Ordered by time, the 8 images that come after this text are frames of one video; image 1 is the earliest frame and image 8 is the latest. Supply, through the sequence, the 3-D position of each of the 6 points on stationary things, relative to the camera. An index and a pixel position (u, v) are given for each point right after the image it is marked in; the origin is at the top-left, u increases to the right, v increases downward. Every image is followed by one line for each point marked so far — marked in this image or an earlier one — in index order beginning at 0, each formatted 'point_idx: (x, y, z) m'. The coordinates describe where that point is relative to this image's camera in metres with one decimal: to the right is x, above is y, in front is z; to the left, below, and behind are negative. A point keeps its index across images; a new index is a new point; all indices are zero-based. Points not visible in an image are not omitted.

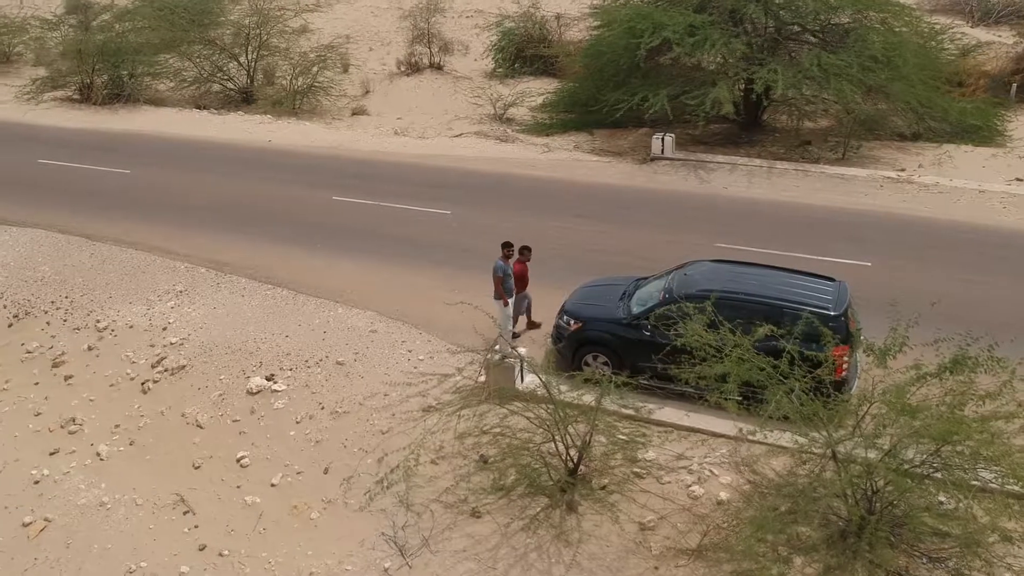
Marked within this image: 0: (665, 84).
0: (+2.7, +3.7, +17.8) m
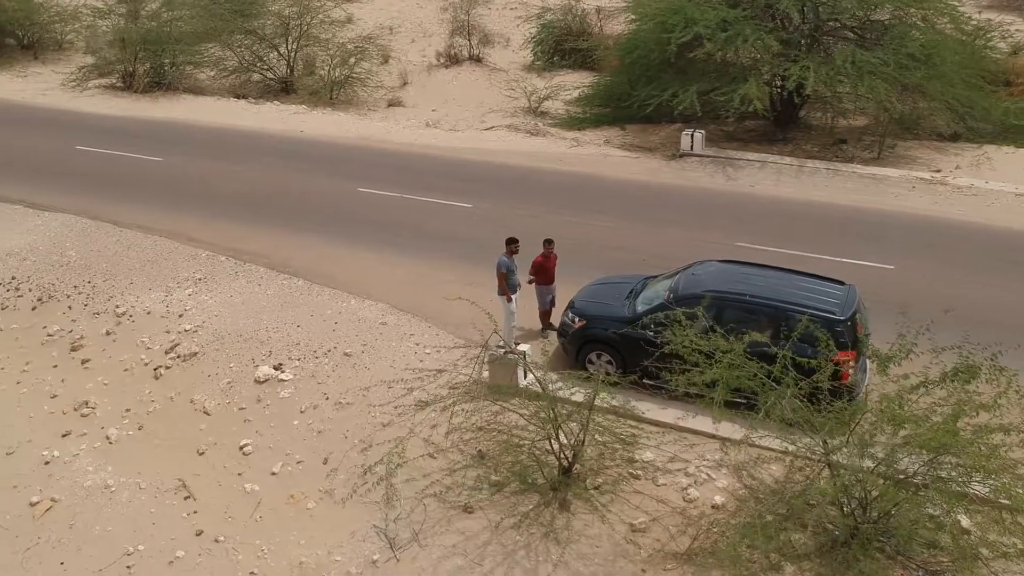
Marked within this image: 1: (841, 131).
0: (+3.2, +3.7, +17.5) m
1: (+6.0, +2.9, +18.0) m
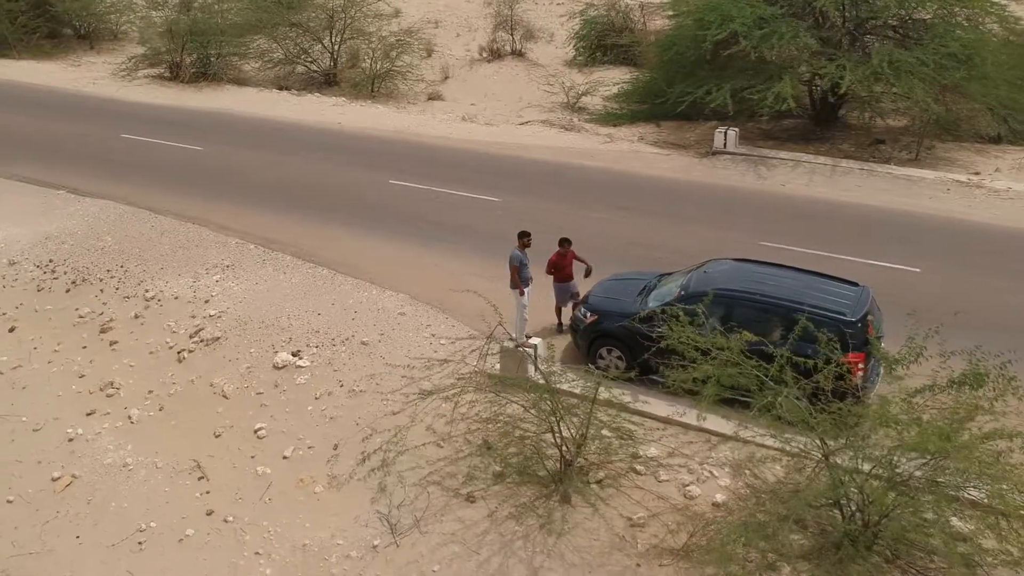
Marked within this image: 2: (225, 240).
0: (+3.8, +3.7, +17.4) m
1: (+6.6, +2.8, +17.7) m
2: (-3.9, +0.6, +13.4) m
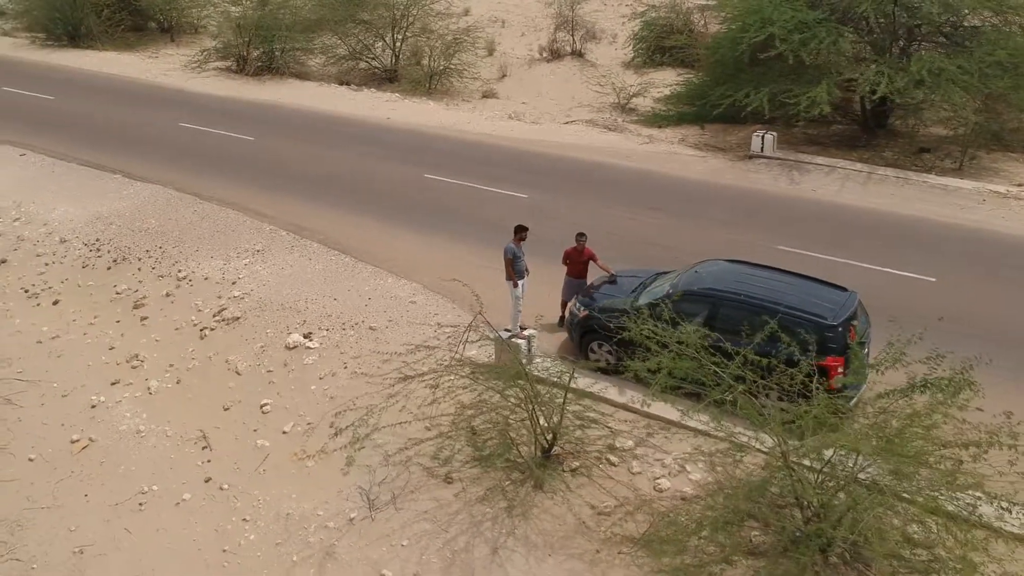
0: (+4.6, +3.6, +17.4) m
1: (+7.3, +2.6, +17.4) m
2: (-3.6, +0.9, +14.0) m
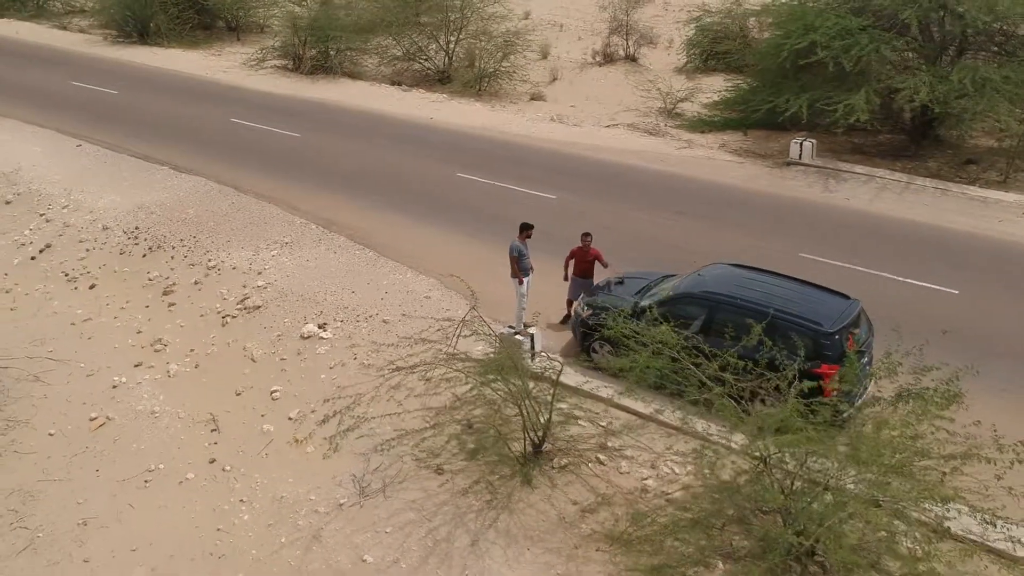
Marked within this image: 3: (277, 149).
0: (+5.2, +3.5, +17.1) m
1: (+8.0, +2.4, +17.0) m
2: (-3.2, +1.0, +14.4) m
3: (-4.2, +2.5, +17.9) m
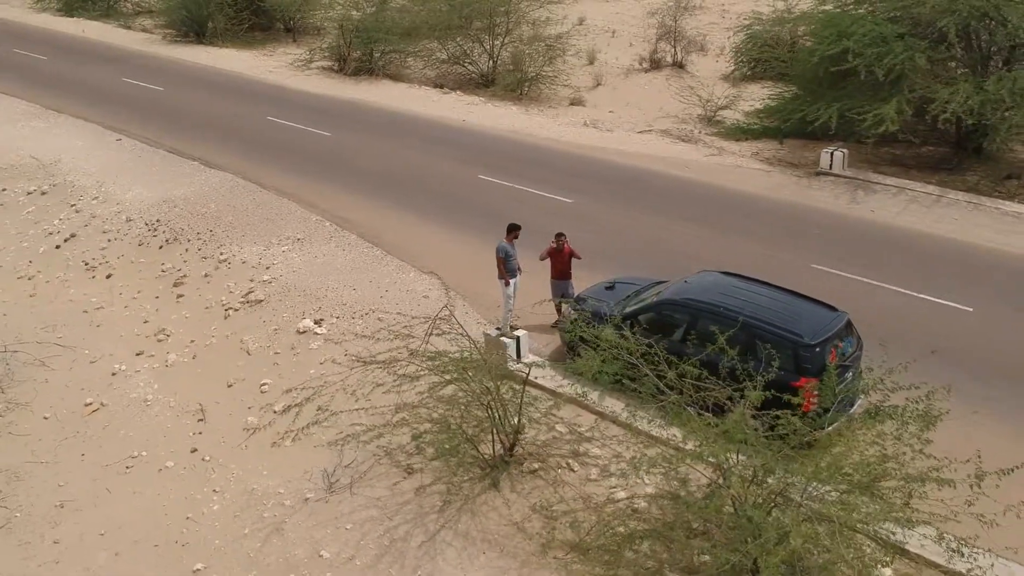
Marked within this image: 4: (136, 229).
0: (+5.7, +3.2, +16.7) m
1: (+8.4, +2.0, +16.3) m
2: (-3.0, +1.1, +14.5) m
3: (-3.7, +2.6, +18.1) m
4: (-5.5, +0.9, +14.5) m
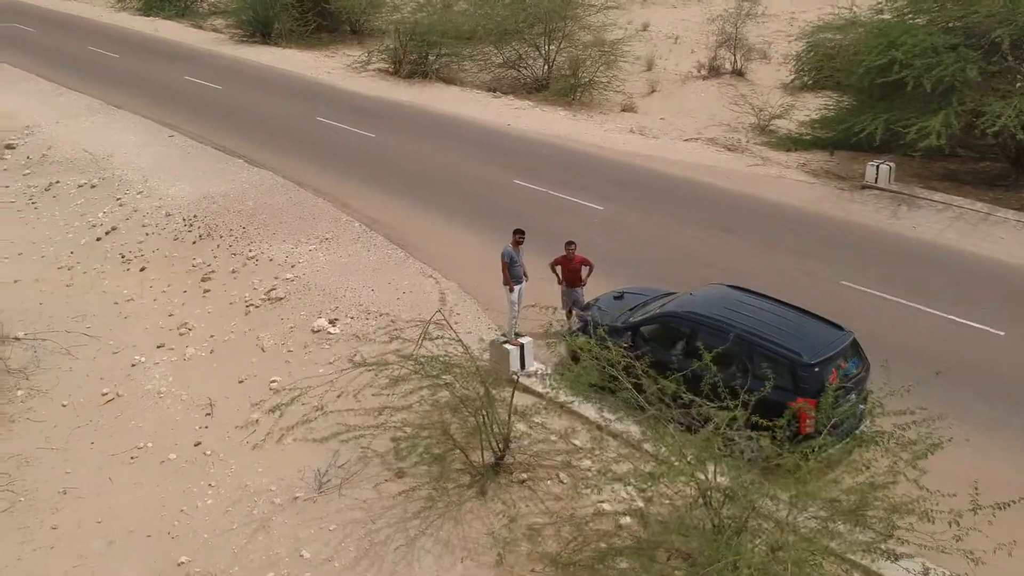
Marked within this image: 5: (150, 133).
0: (+6.3, +2.9, +16.1) m
1: (+8.9, +1.7, +15.6) m
2: (-2.6, +1.1, +14.6) m
3: (-3.0, +2.6, +18.3) m
4: (-5.1, +1.0, +14.8) m
5: (-7.0, +3.0, +19.2) m
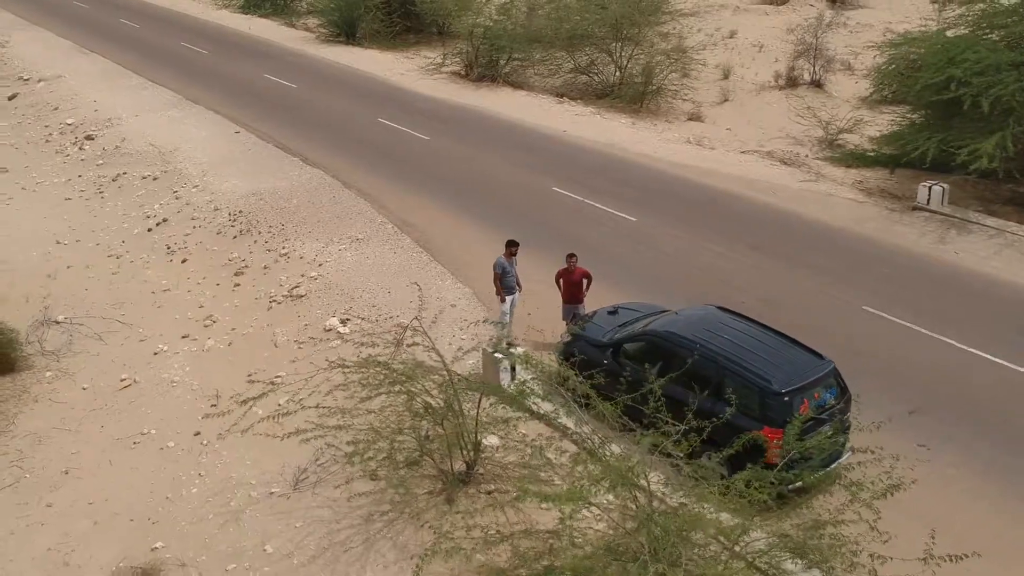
0: (+7.0, +2.5, +15.4) m
1: (+9.5, +1.1, +14.6) m
2: (-2.1, +1.1, +14.8) m
3: (-2.0, +2.6, +18.5) m
4: (-4.5, +1.1, +15.4) m
5: (-5.9, +3.2, +19.9) m
